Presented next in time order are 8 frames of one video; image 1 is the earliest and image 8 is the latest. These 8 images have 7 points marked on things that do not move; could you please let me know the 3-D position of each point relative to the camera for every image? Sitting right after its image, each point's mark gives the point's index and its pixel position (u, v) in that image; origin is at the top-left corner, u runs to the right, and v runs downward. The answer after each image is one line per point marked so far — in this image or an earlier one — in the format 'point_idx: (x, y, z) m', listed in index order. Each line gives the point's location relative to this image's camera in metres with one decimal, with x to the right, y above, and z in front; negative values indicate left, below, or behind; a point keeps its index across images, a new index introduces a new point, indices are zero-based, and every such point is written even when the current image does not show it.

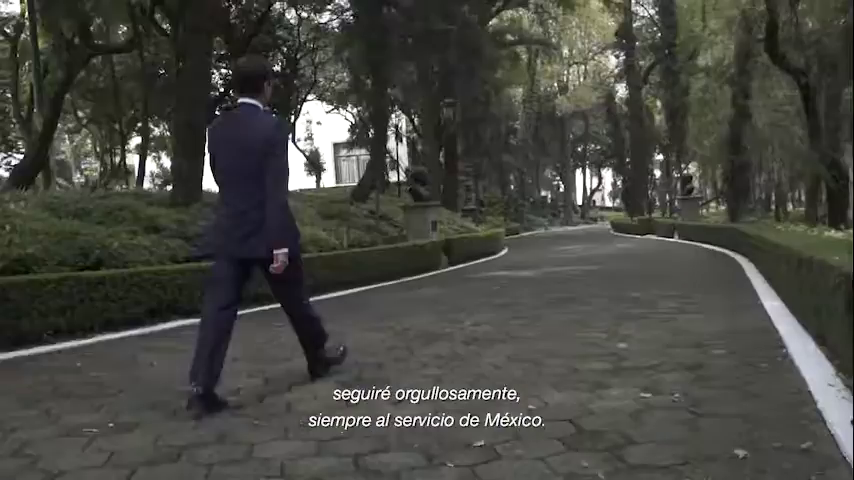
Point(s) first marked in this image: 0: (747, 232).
0: (+5.3, +0.1, +13.4) m
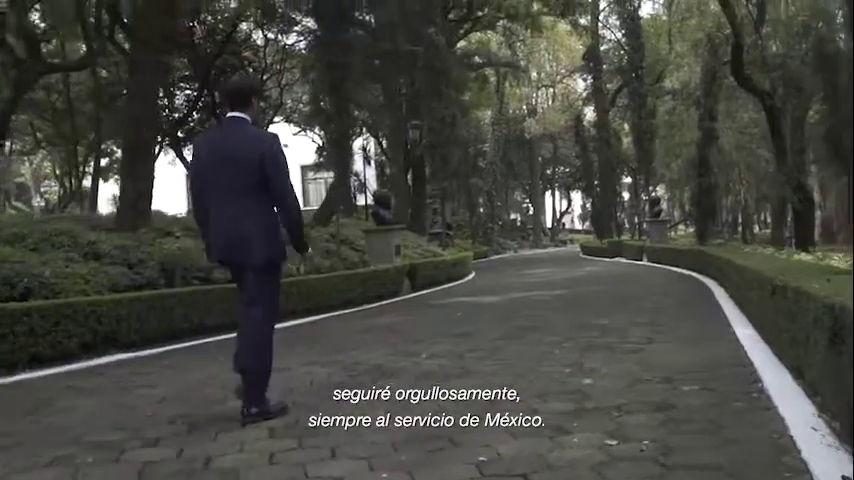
0: (+4.7, -0.3, +13.2) m
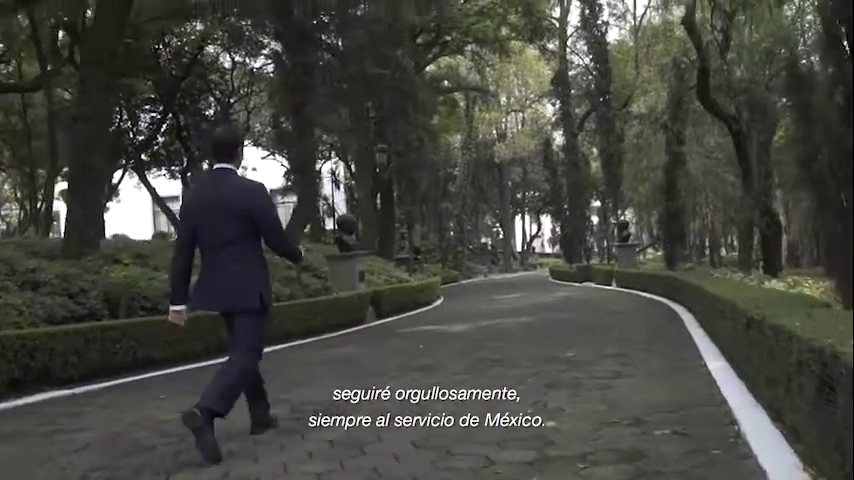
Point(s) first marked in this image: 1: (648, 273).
0: (+4.1, -0.7, +13.0) m
1: (+5.3, -0.8, +19.7) m
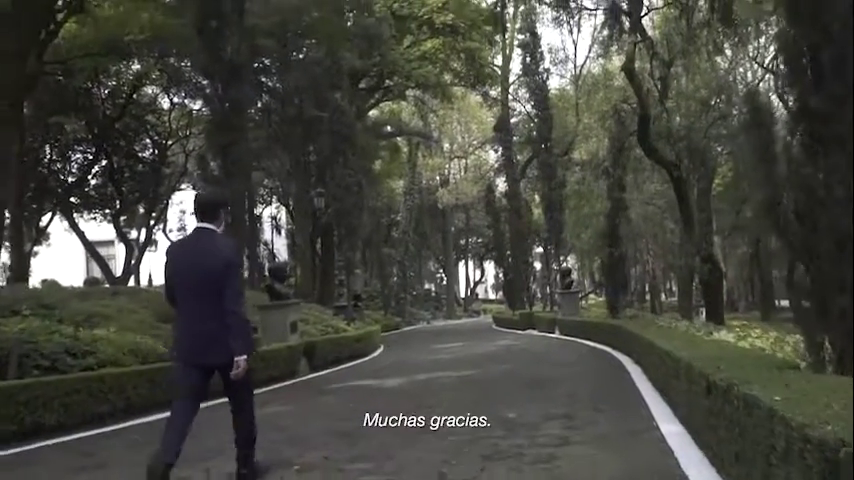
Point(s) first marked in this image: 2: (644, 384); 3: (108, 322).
0: (+3.1, -1.4, +12.6) m
1: (+3.9, -1.9, +19.4) m
2: (+2.4, -1.6, +9.0) m
3: (-4.7, -1.2, +11.9) m
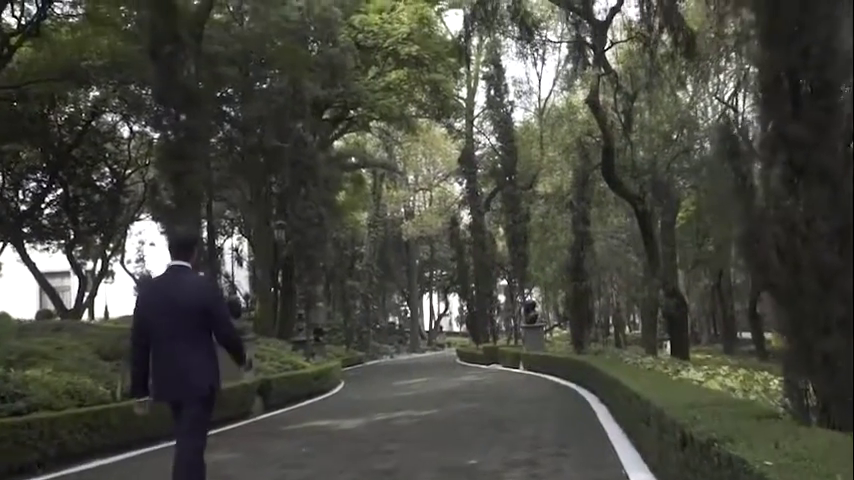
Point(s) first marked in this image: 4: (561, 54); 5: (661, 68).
0: (+2.5, -1.9, +12.3) m
1: (+3.0, -2.7, +19.0) m
2: (+1.9, -1.9, +8.7) m
3: (-5.2, -1.7, +11.2) m
4: (+3.0, +4.1, +18.2) m
5: (+4.7, +3.4, +16.2) m
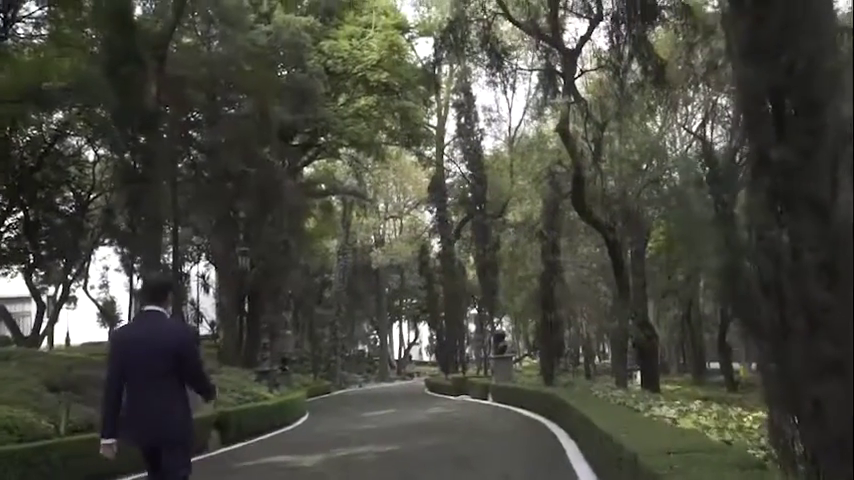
0: (+2.0, -2.4, +11.9) m
1: (+2.2, -3.4, +18.7) m
2: (+1.6, -2.3, +8.3) m
3: (-5.7, -2.0, +10.6) m
4: (+2.3, +3.5, +18.1) m
5: (+4.0, +2.8, +16.1) m
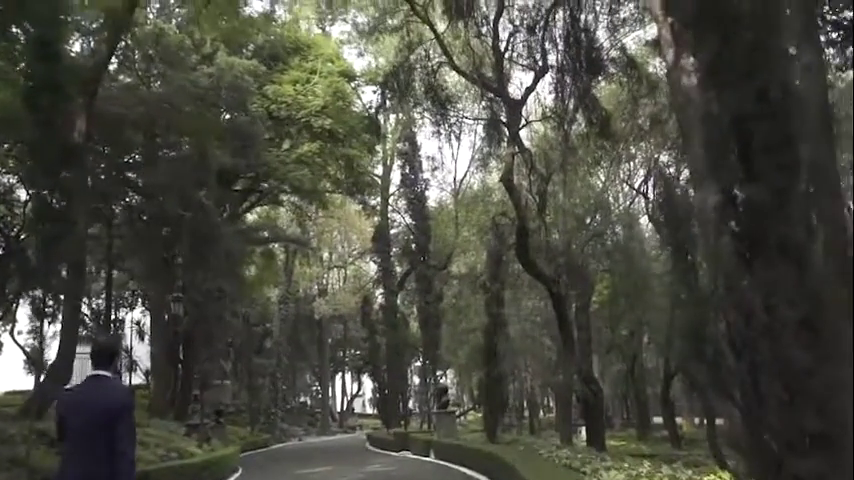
0: (+1.1, -3.1, +11.4) m
1: (+0.9, -4.5, +18.0) m
2: (+0.9, -2.8, +7.7) m
3: (-6.5, -2.5, +9.6) m
4: (+1.1, +2.4, +17.9) m
5: (+2.9, +1.8, +16.0) m
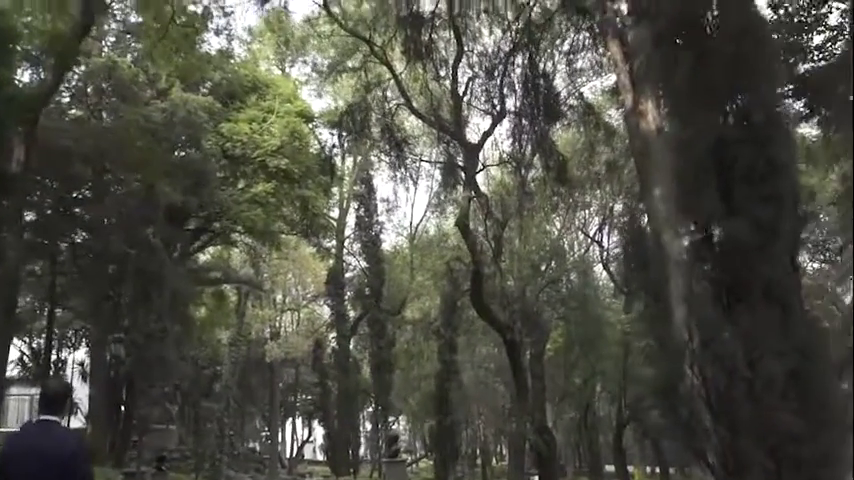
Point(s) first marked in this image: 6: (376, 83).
0: (+0.4, -3.7, +10.9) m
1: (-0.2, -5.5, +17.5) m
2: (+0.4, -3.2, +7.3) m
3: (-7.1, -2.8, +8.8) m
4: (+0.1, +1.4, +17.8) m
5: (+2.1, +0.9, +15.9) m
6: (-1.0, +3.2, +16.7) m
